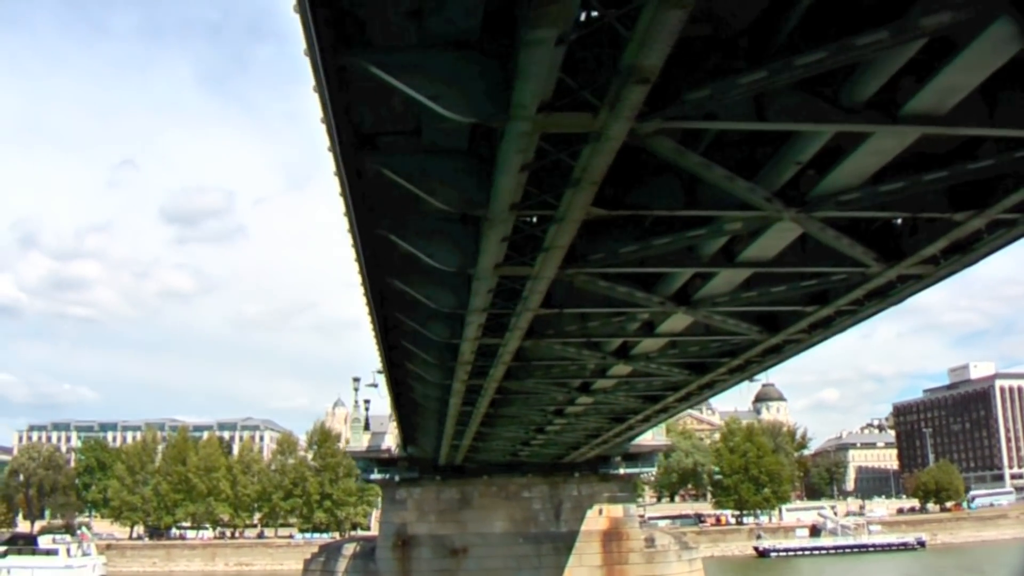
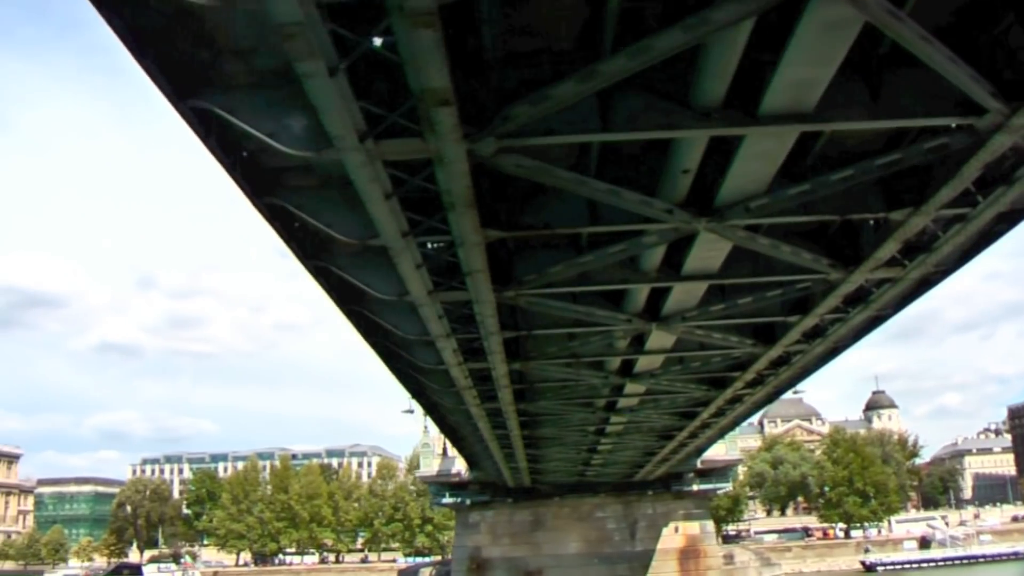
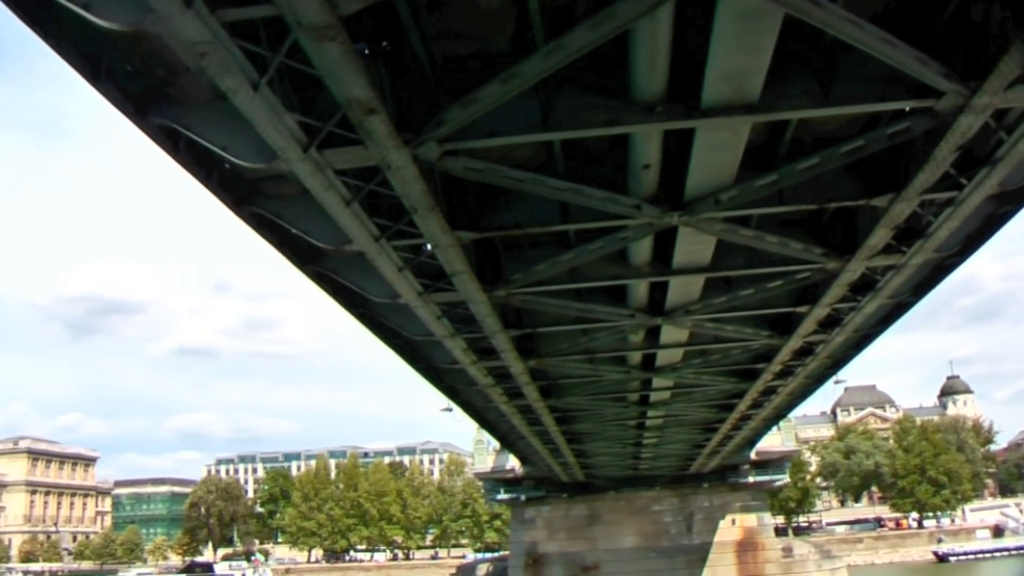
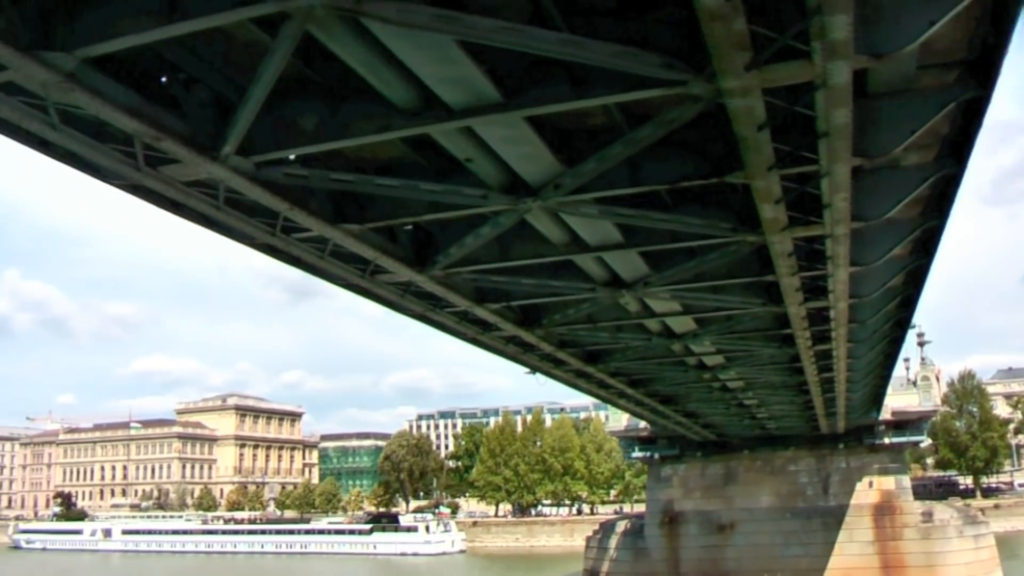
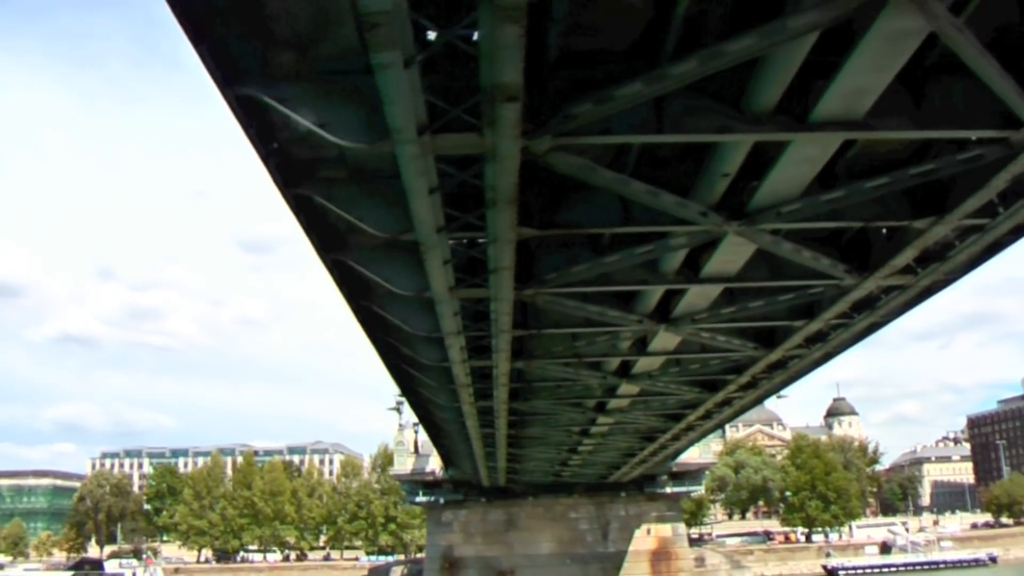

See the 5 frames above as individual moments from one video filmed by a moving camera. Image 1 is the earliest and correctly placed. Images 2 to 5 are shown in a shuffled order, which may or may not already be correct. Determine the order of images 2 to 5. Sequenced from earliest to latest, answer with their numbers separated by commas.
5, 2, 3, 4
